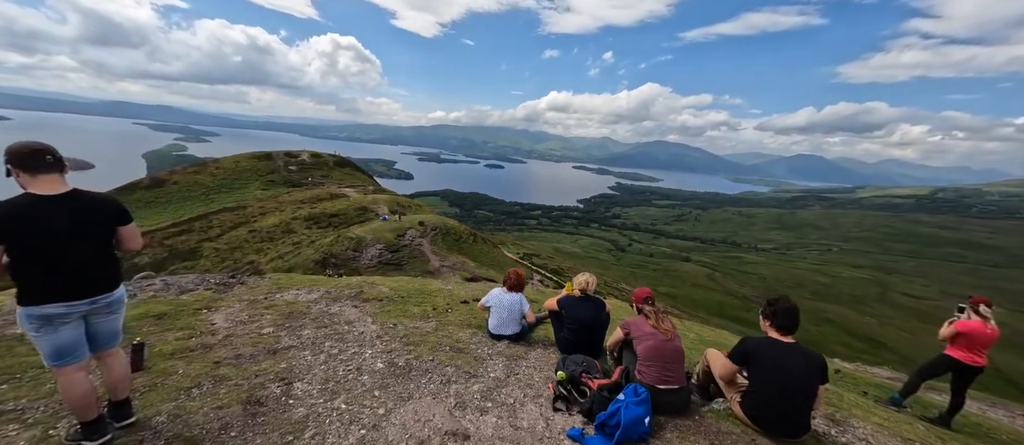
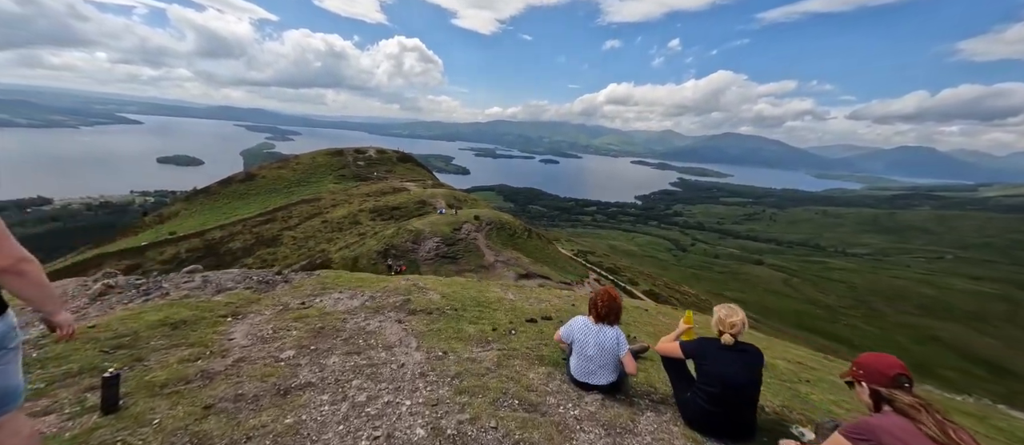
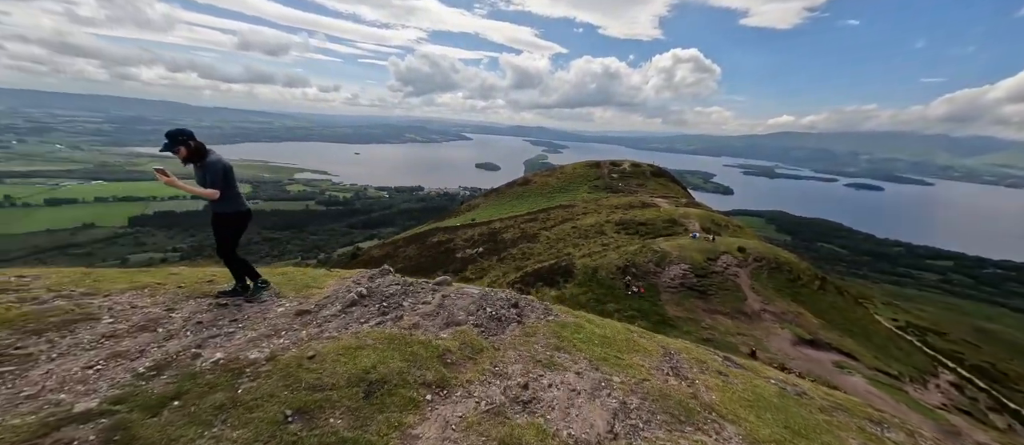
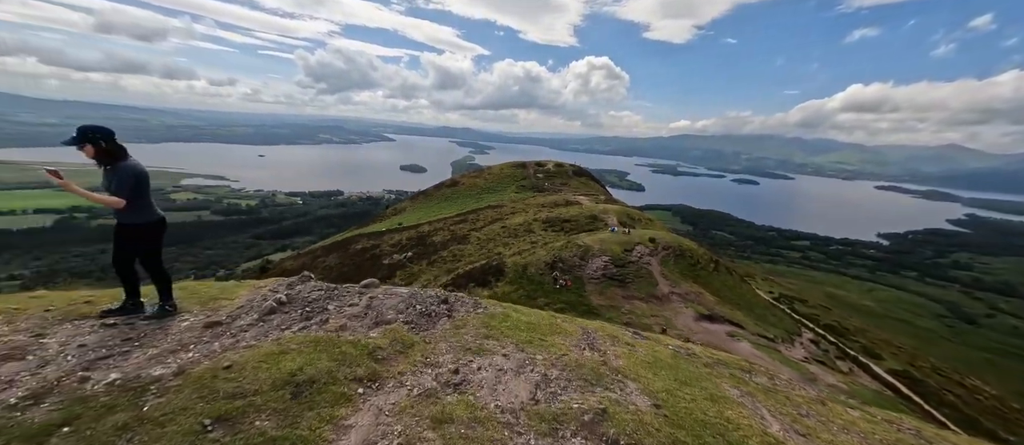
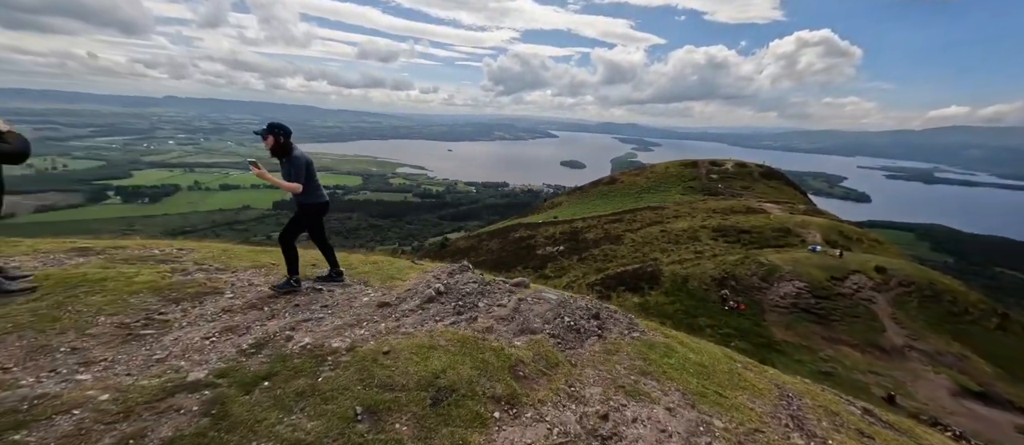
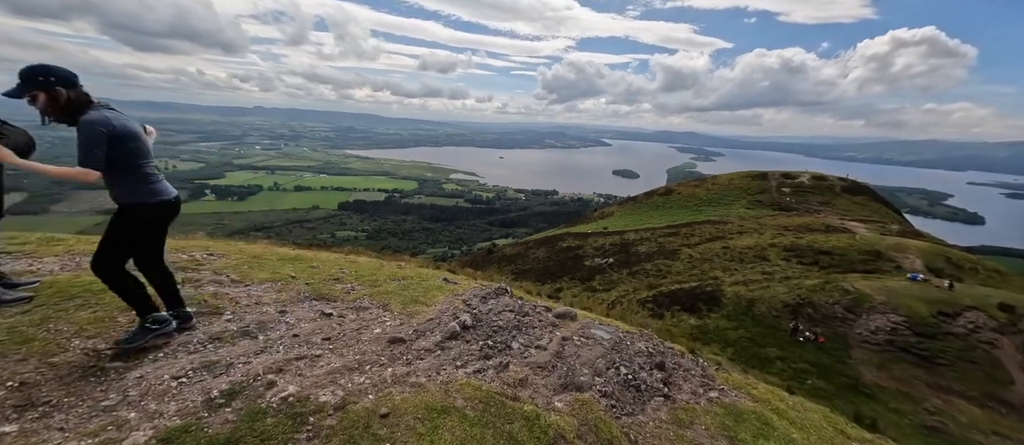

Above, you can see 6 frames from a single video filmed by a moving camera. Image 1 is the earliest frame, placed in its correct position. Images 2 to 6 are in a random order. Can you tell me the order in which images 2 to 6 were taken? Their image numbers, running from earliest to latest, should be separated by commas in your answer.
2, 4, 3, 5, 6
